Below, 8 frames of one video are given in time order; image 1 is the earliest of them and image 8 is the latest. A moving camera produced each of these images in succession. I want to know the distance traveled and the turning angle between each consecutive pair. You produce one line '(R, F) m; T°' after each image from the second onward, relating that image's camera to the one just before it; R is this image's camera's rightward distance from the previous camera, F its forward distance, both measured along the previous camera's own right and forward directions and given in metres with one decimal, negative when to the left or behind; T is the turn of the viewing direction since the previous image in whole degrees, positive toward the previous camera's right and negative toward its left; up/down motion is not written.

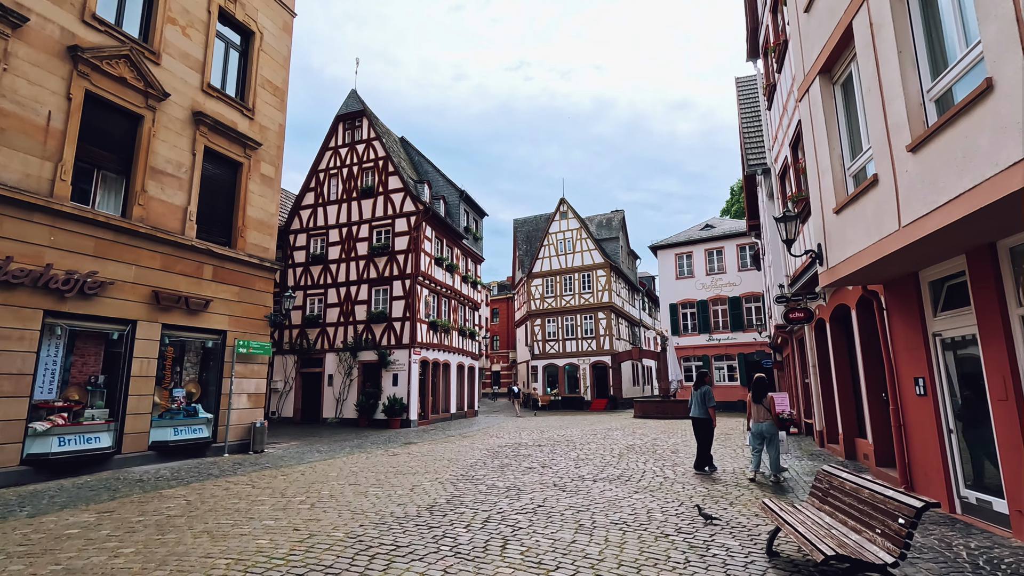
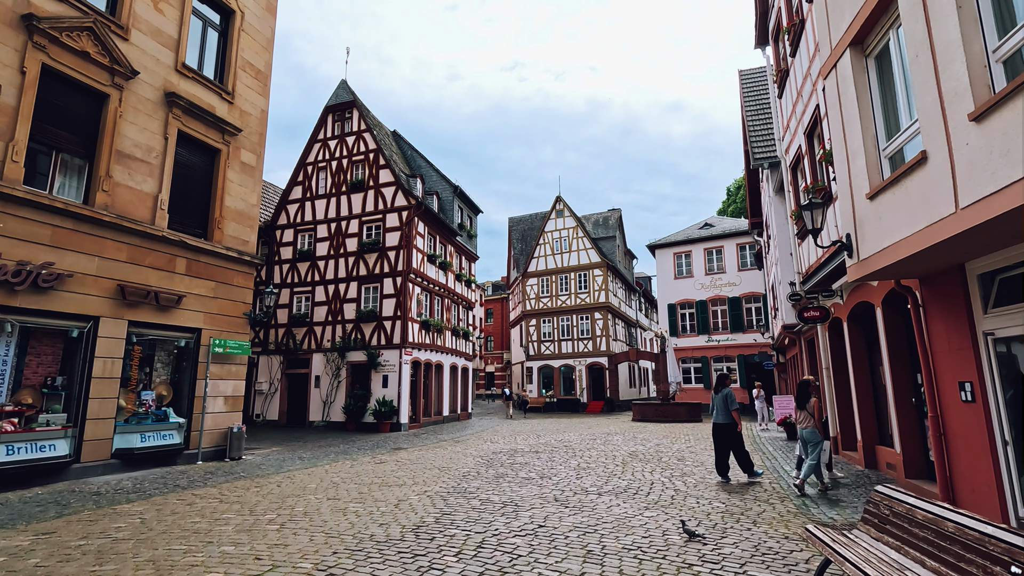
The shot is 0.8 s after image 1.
(0.0, +0.8) m; +1°
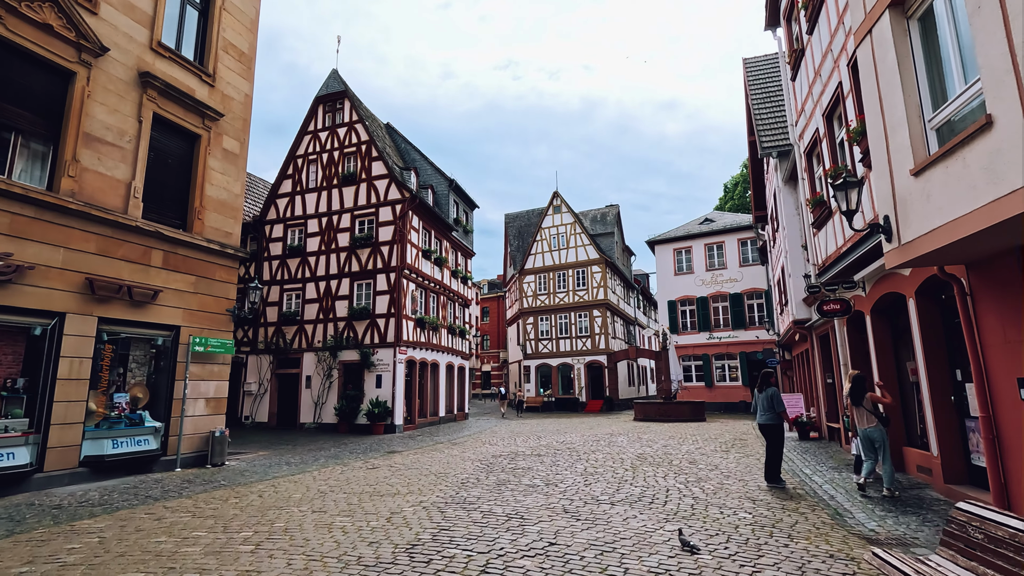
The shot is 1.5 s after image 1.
(-0.1, +0.7) m; +1°
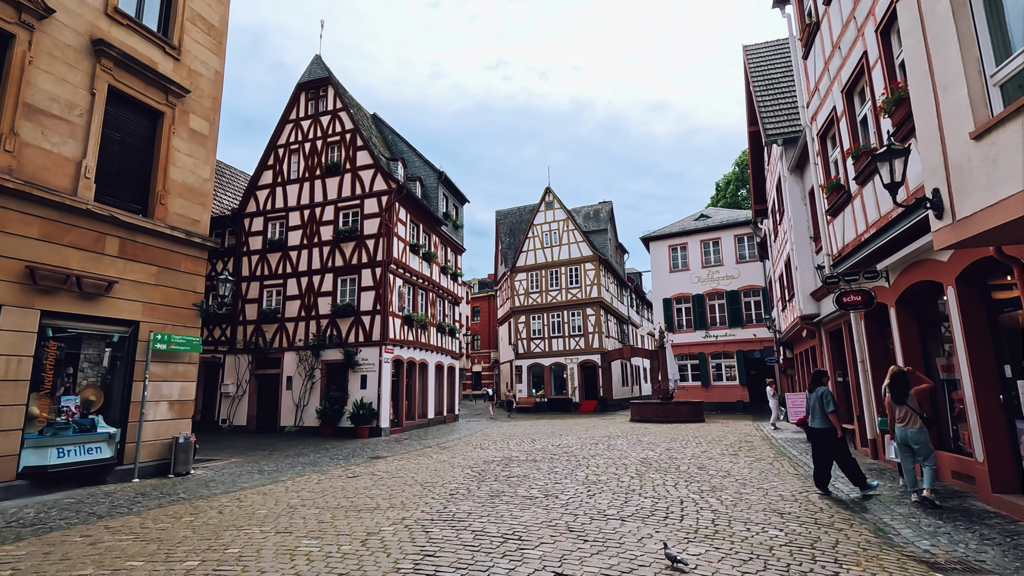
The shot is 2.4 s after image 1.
(-0.1, +0.9) m; +1°
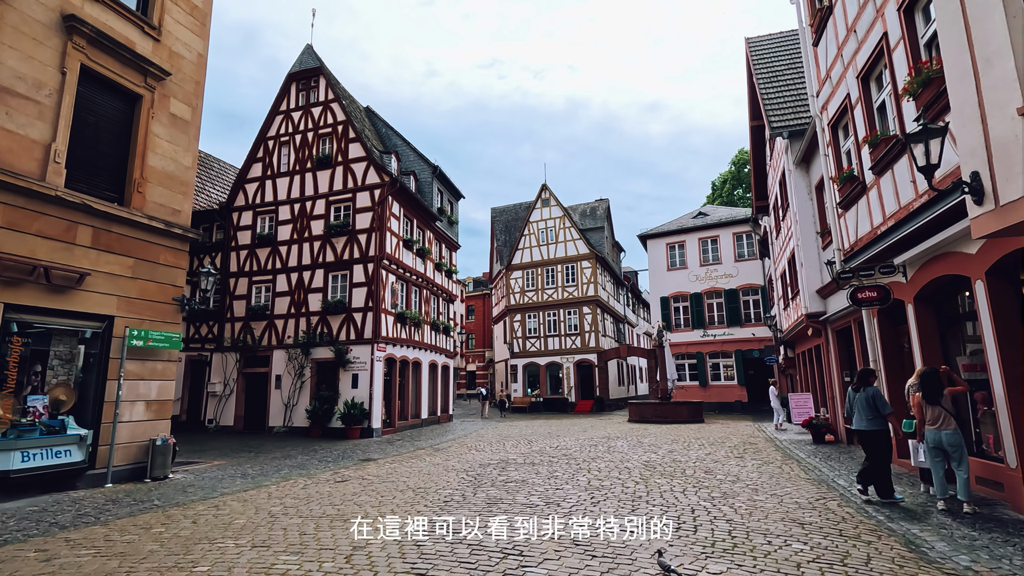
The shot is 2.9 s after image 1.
(-0.1, +0.5) m; +1°
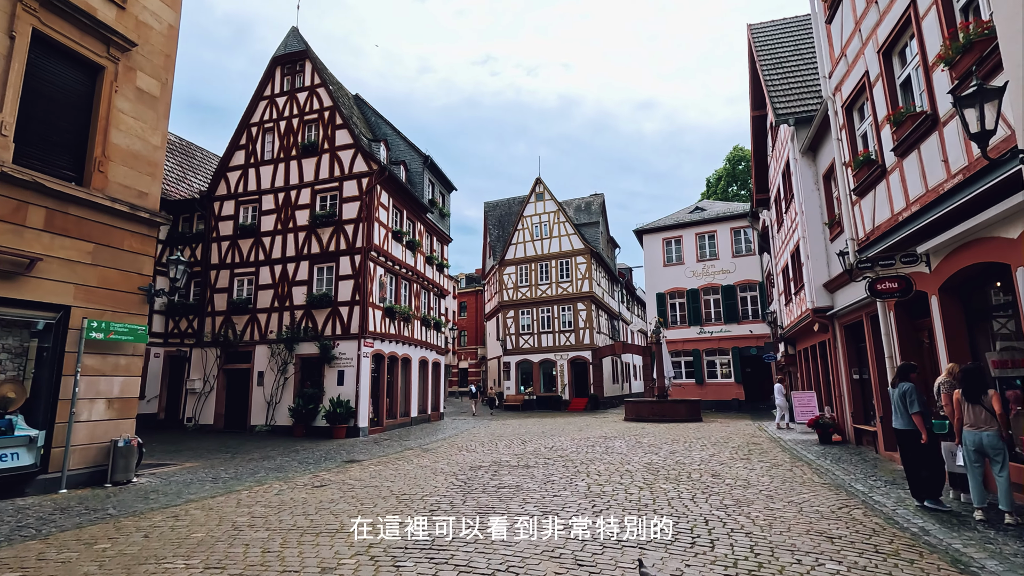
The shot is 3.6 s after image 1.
(0.0, +0.7) m; +1°
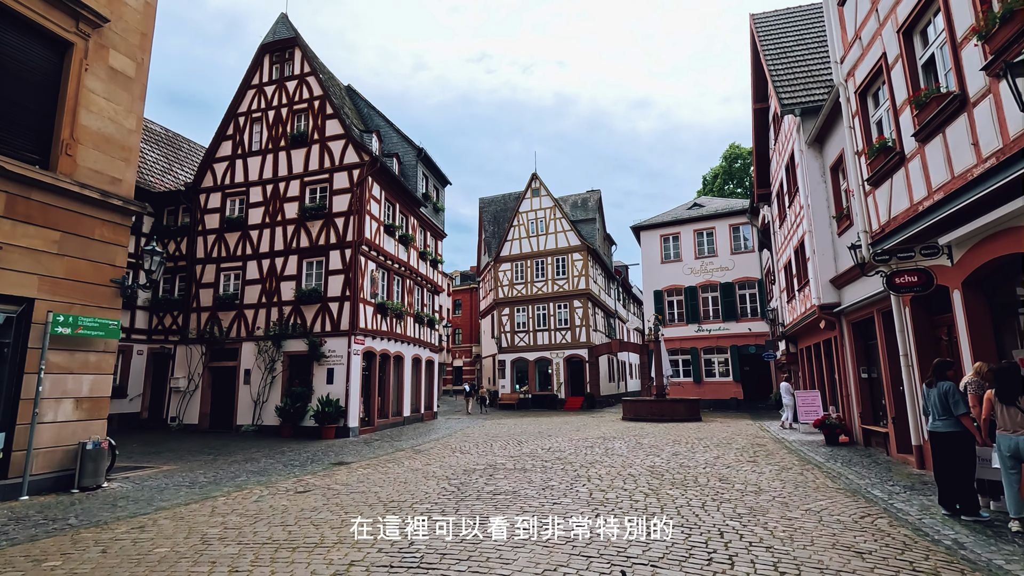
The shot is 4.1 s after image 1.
(0.0, +0.5) m; +1°
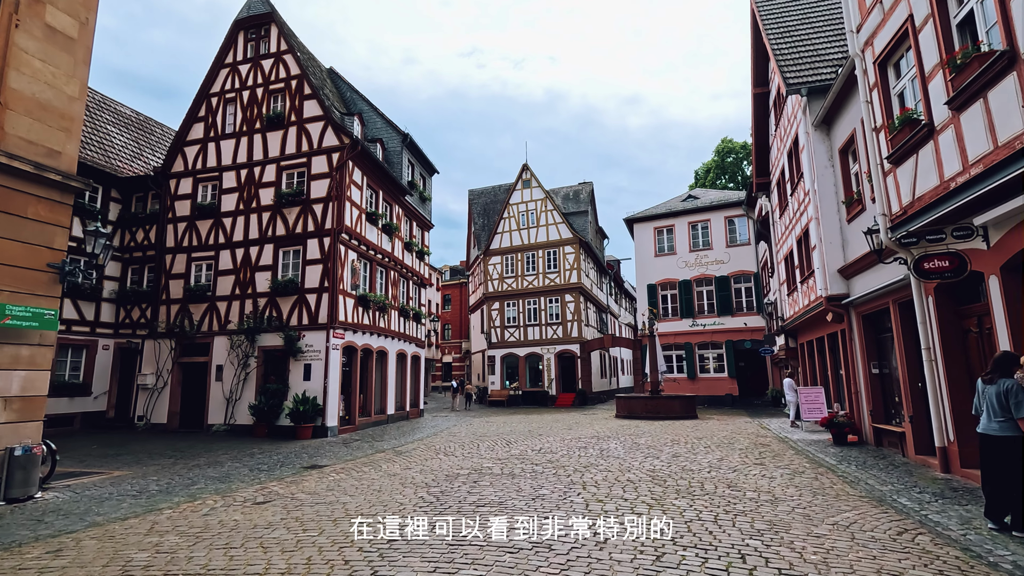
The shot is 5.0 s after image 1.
(+0.1, +0.9) m; +1°
